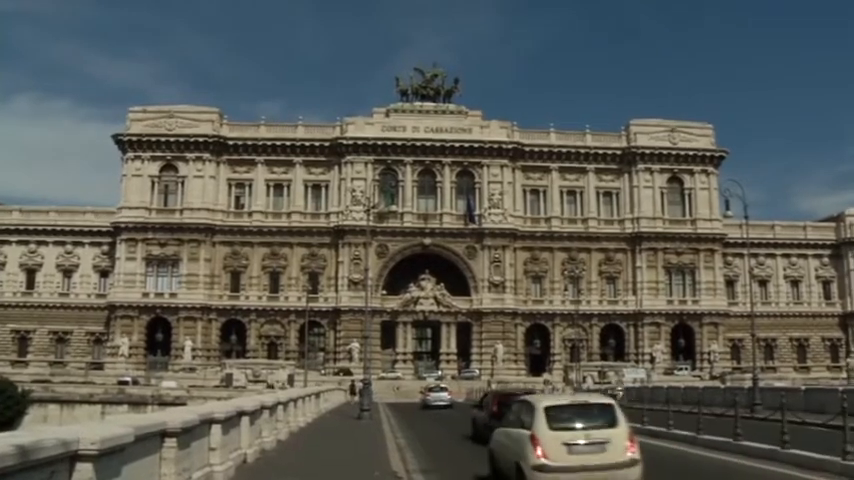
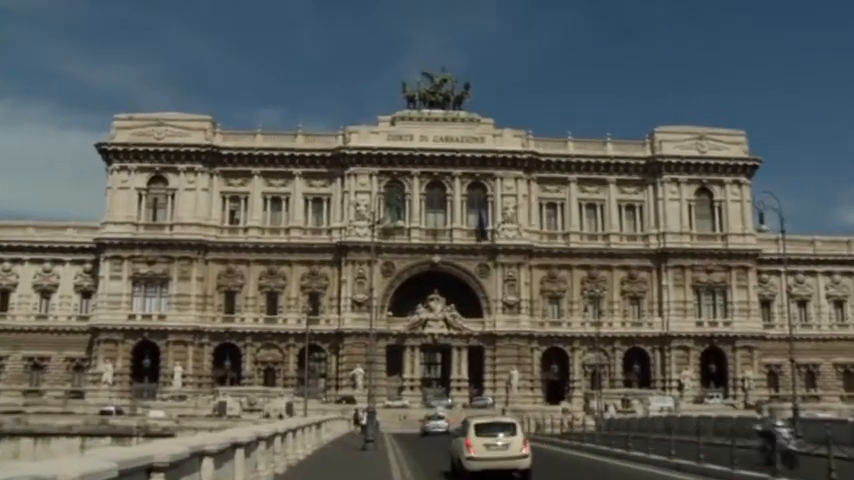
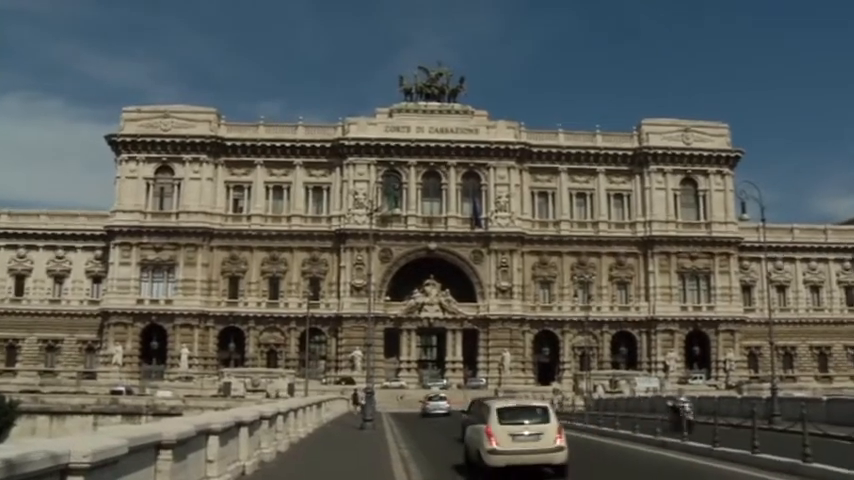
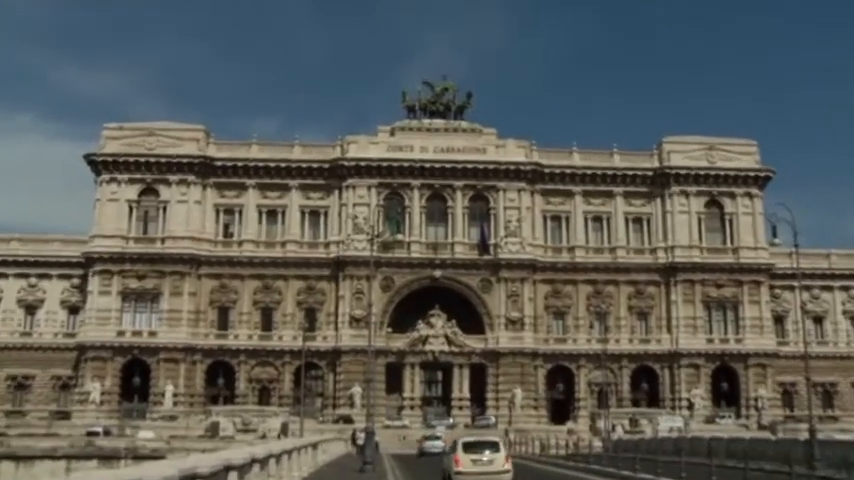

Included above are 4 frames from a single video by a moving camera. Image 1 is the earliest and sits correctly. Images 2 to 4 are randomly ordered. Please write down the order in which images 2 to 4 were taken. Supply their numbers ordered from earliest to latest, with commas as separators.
3, 2, 4
